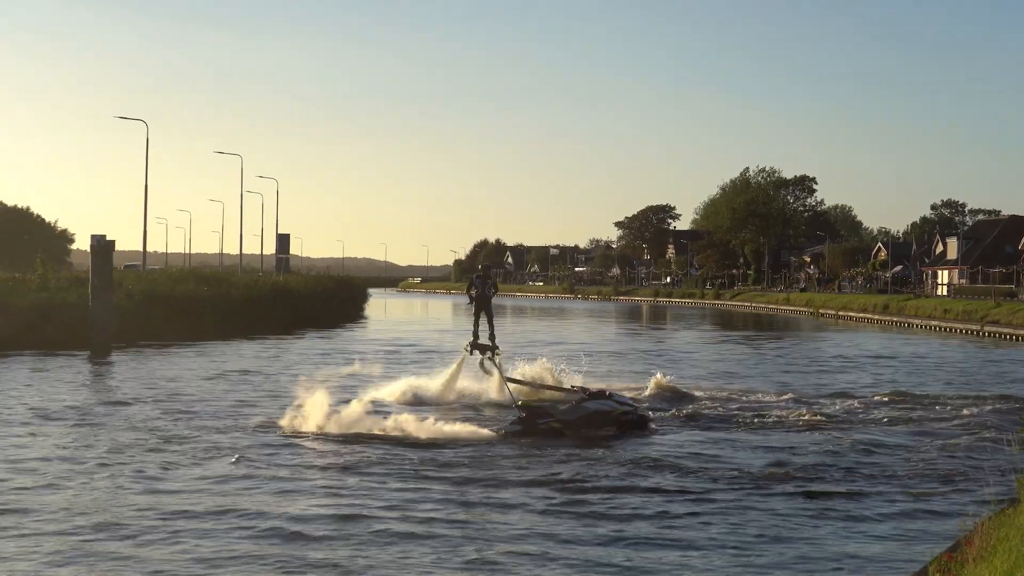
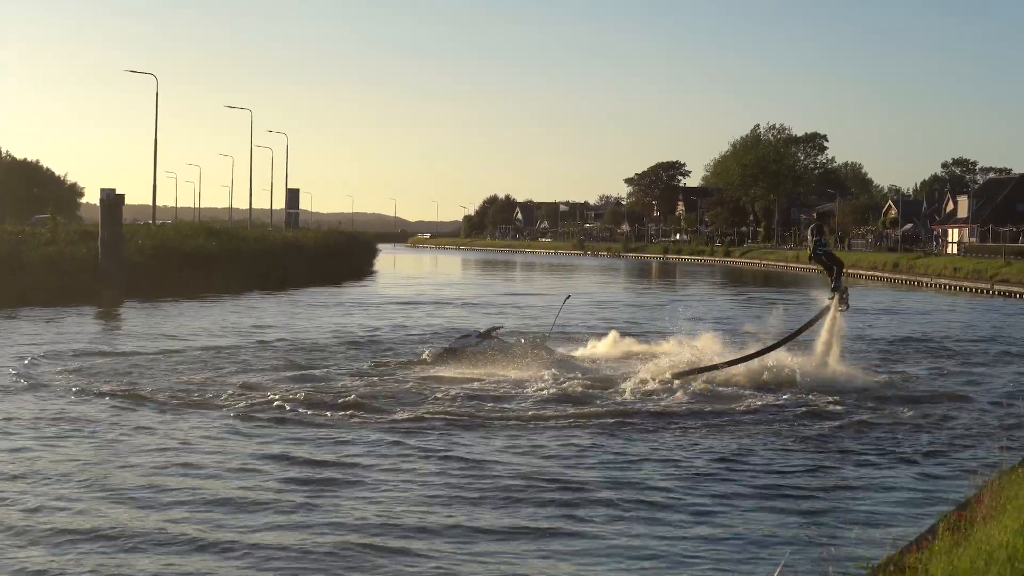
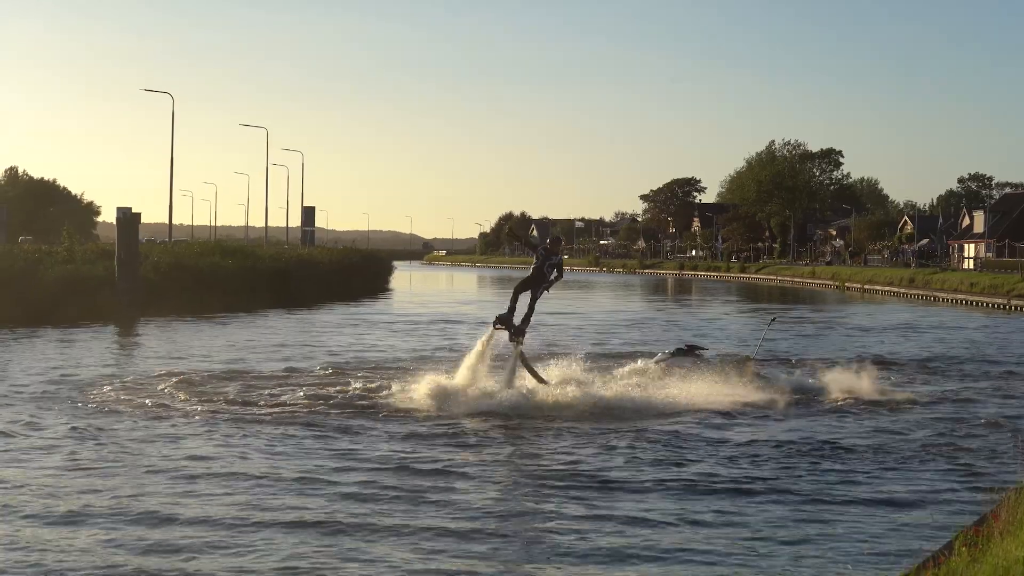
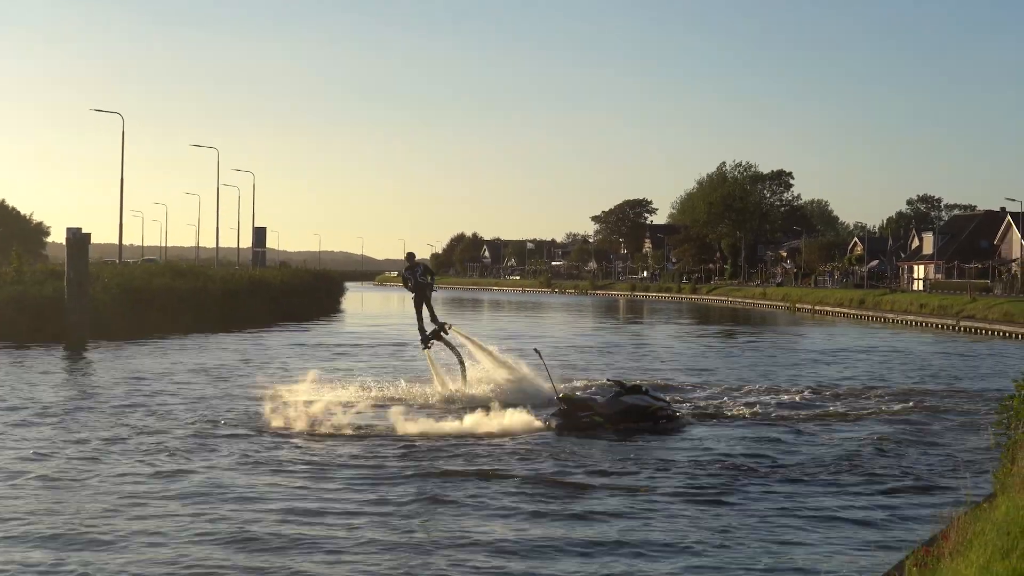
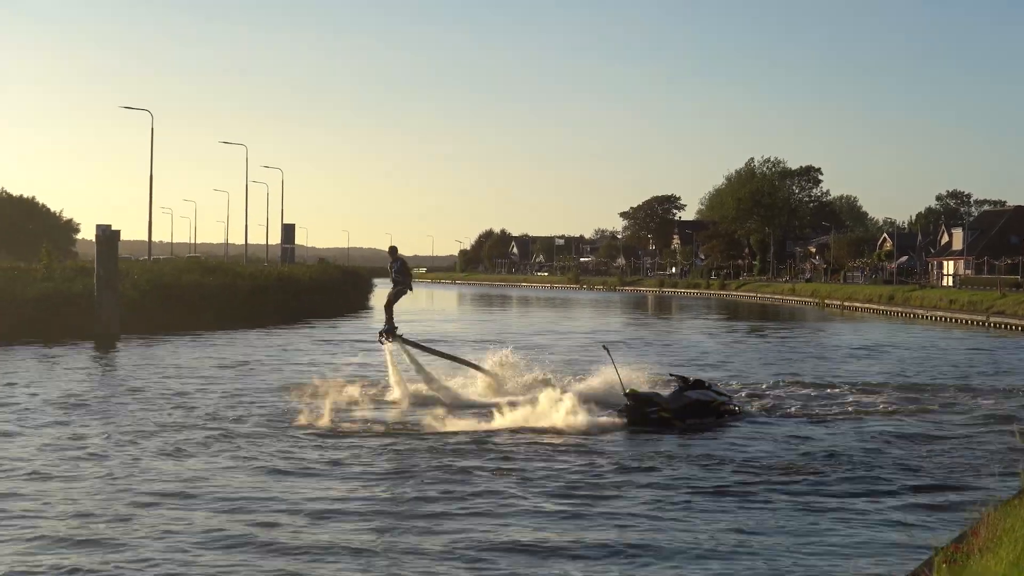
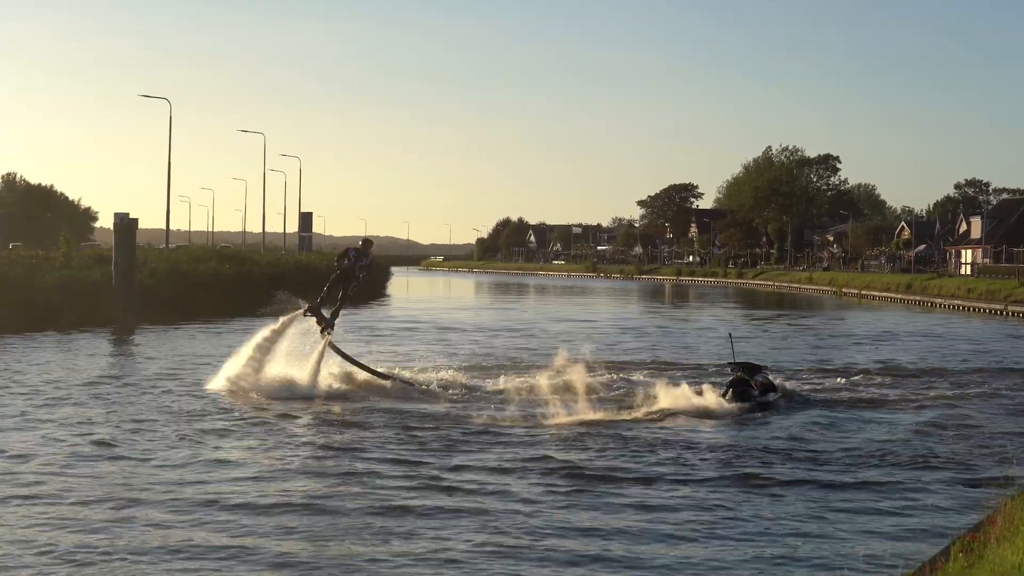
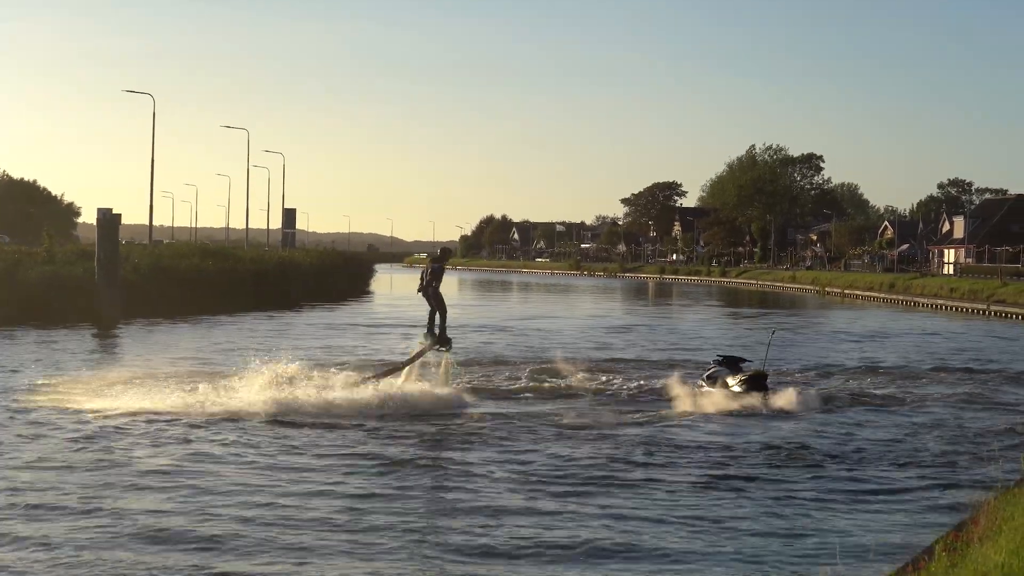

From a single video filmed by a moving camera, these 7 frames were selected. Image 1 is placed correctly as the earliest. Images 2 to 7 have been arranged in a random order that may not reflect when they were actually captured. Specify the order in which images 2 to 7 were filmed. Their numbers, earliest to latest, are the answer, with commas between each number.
4, 5, 6, 7, 3, 2
